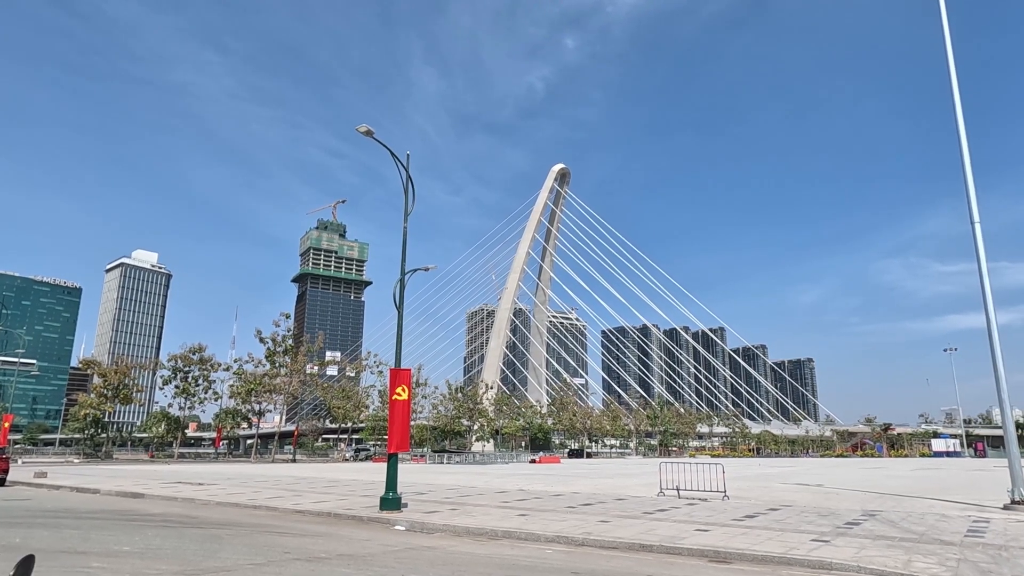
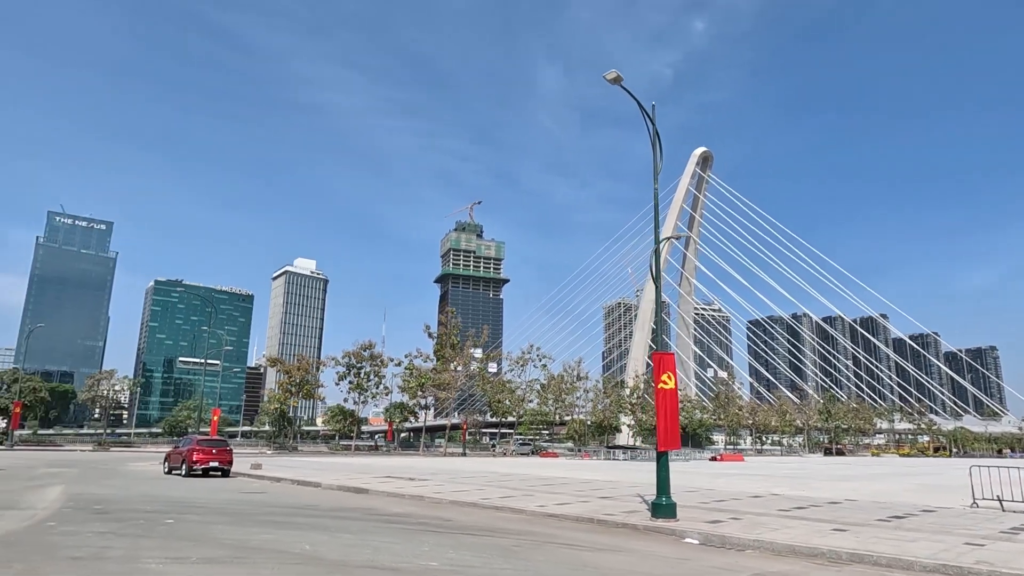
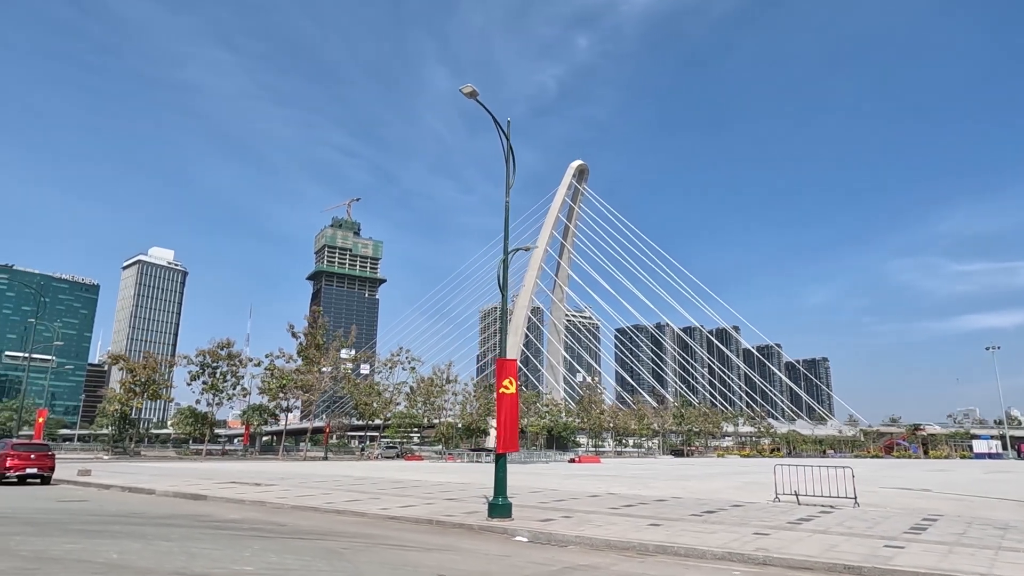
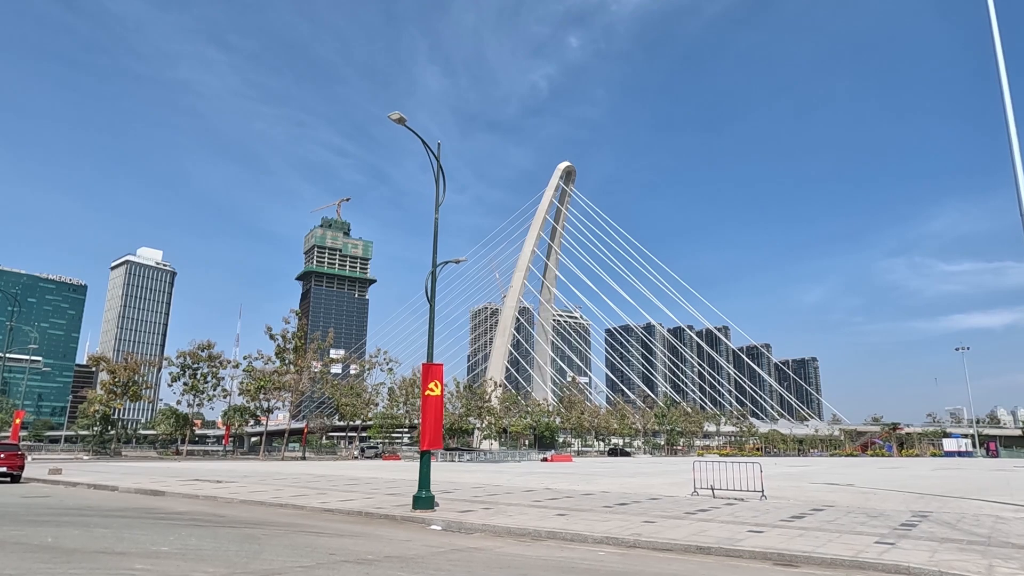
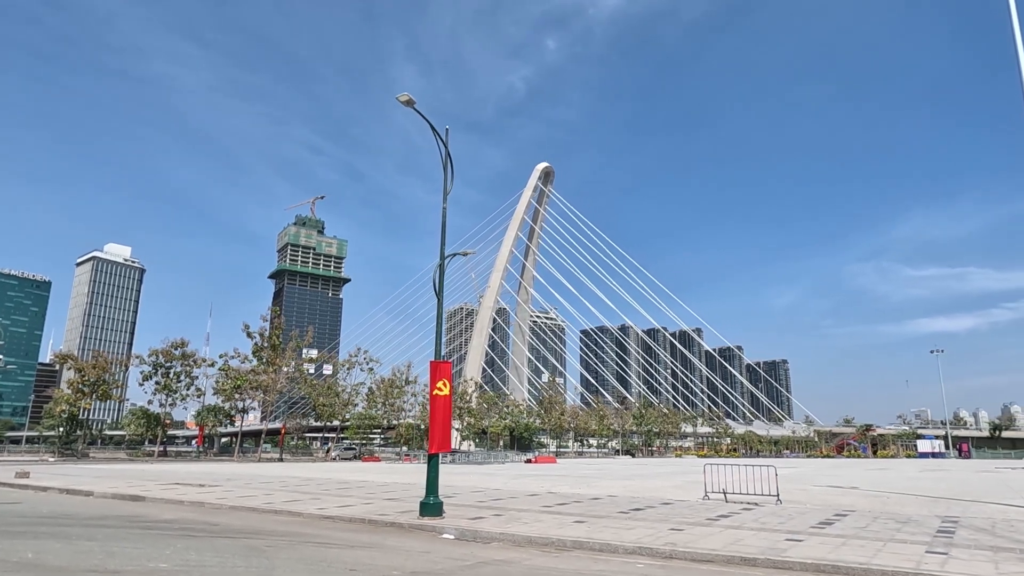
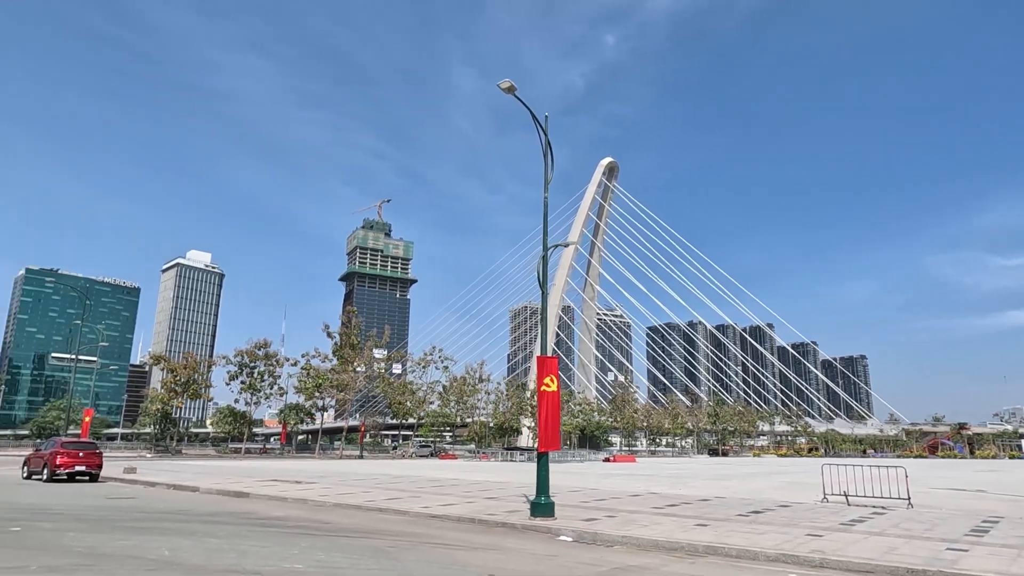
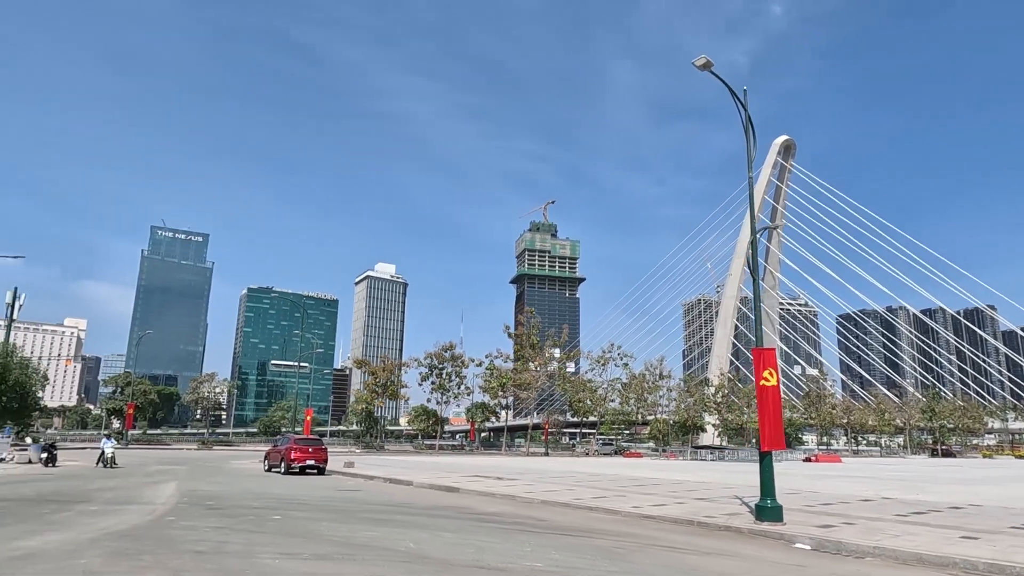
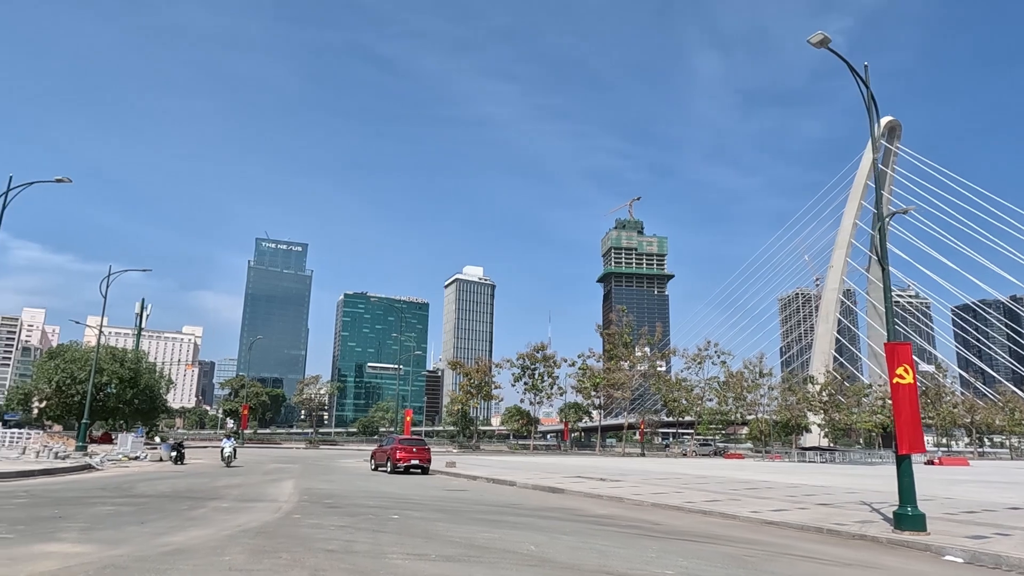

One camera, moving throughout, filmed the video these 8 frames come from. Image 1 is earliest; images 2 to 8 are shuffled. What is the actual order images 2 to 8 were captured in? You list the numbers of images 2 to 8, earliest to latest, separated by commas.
4, 5, 3, 6, 2, 7, 8
